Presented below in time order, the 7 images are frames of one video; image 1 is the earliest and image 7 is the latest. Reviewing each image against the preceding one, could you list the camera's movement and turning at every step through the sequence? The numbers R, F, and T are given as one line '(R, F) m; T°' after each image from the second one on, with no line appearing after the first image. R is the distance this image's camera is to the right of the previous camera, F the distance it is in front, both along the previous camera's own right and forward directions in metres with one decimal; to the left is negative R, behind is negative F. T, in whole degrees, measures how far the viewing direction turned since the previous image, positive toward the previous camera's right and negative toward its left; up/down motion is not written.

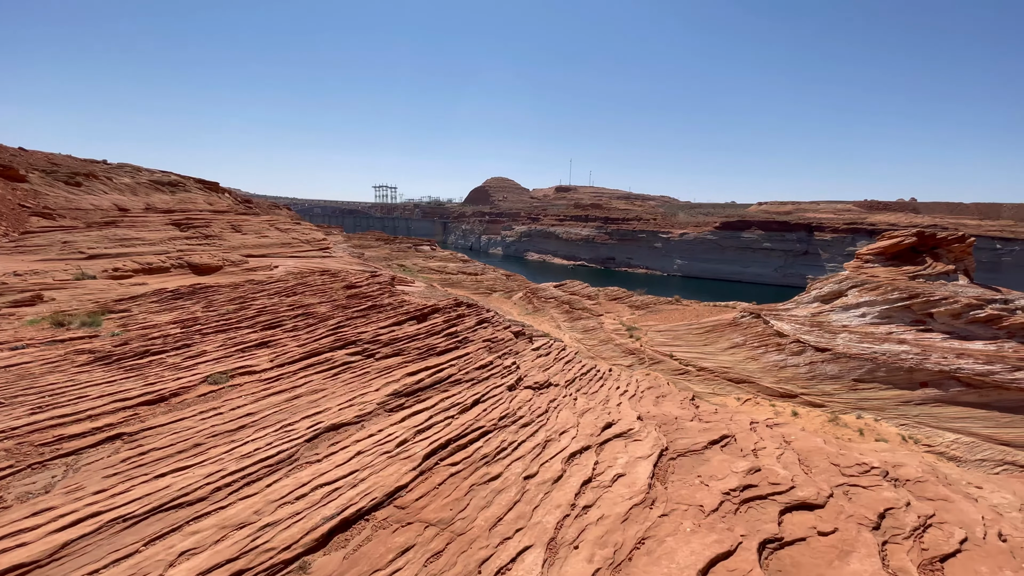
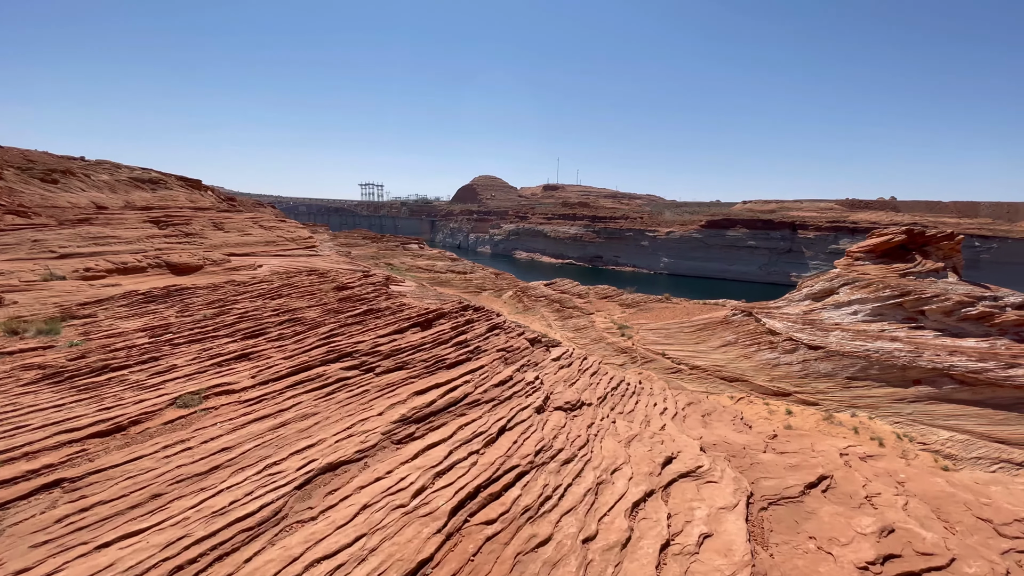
(-0.1, +0.3) m; +1°
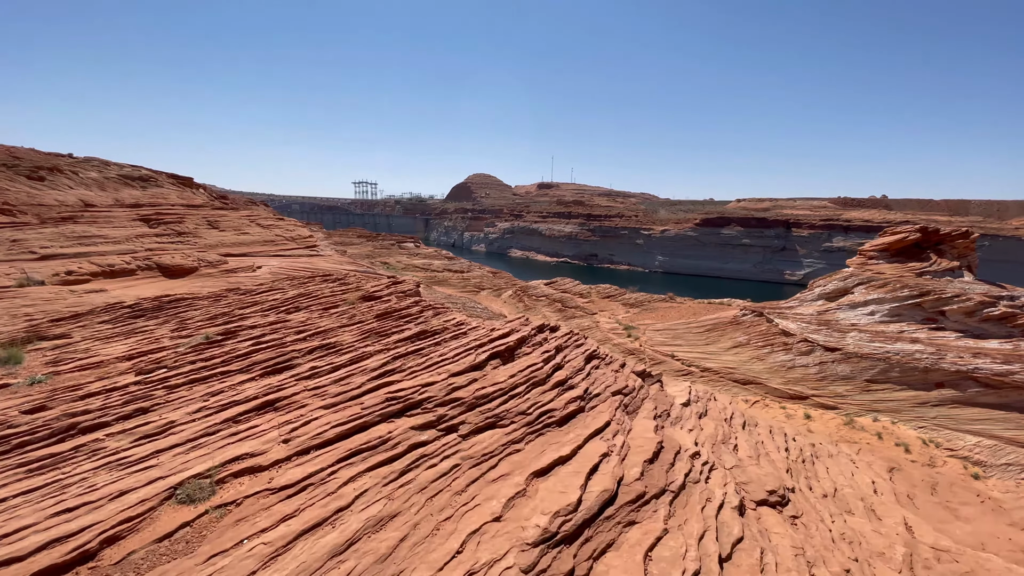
(-0.4, +0.6) m; +1°
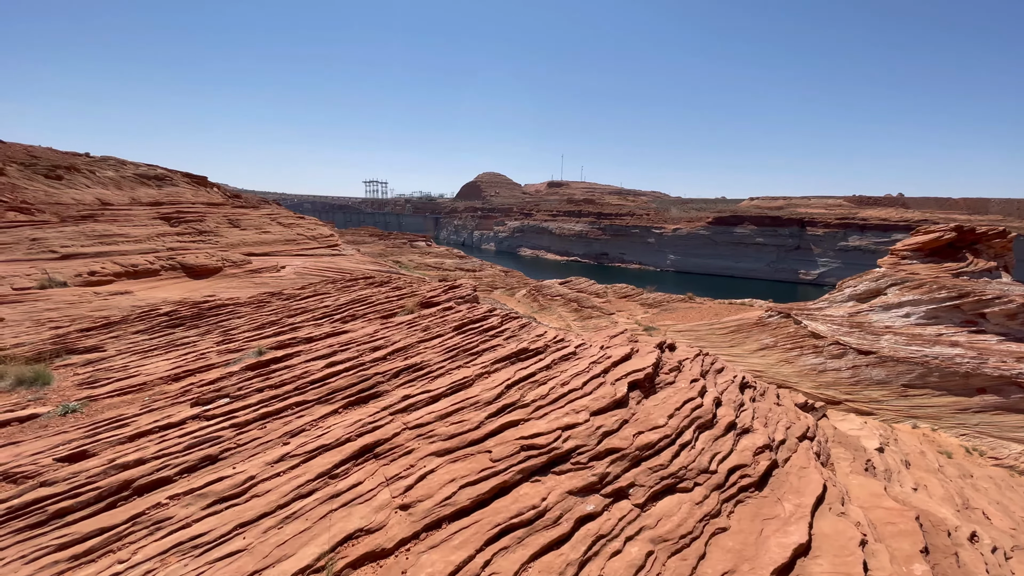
(-0.4, +0.4) m; -1°
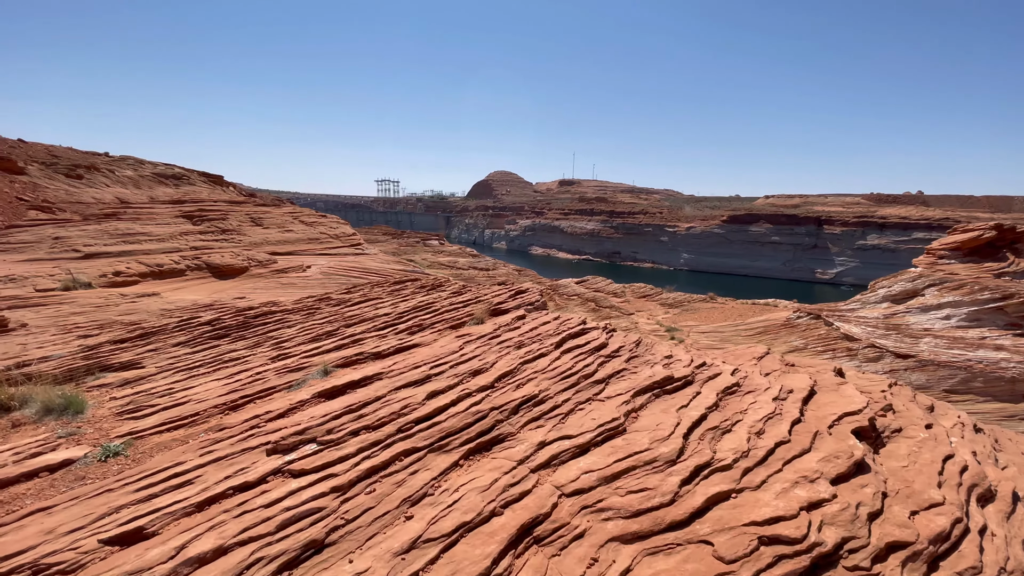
(-0.4, +0.4) m; -1°
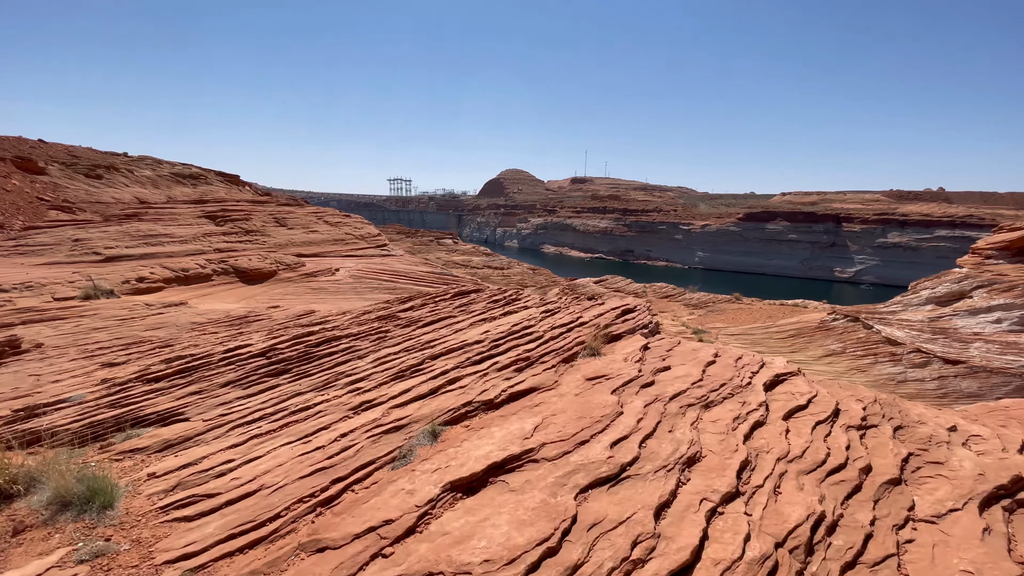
(-0.5, +0.5) m; -1°
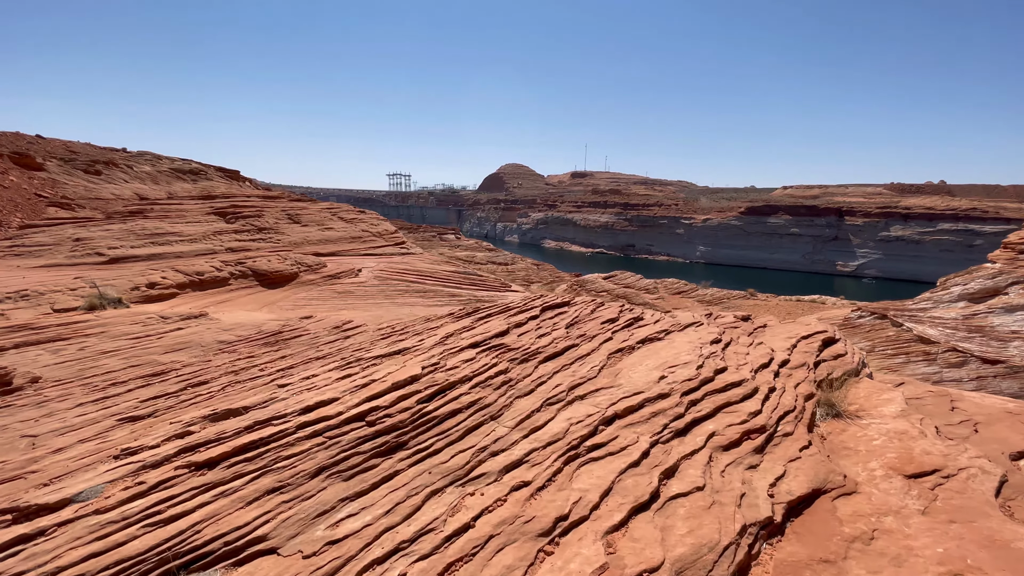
(-0.6, +0.6) m; 0°
